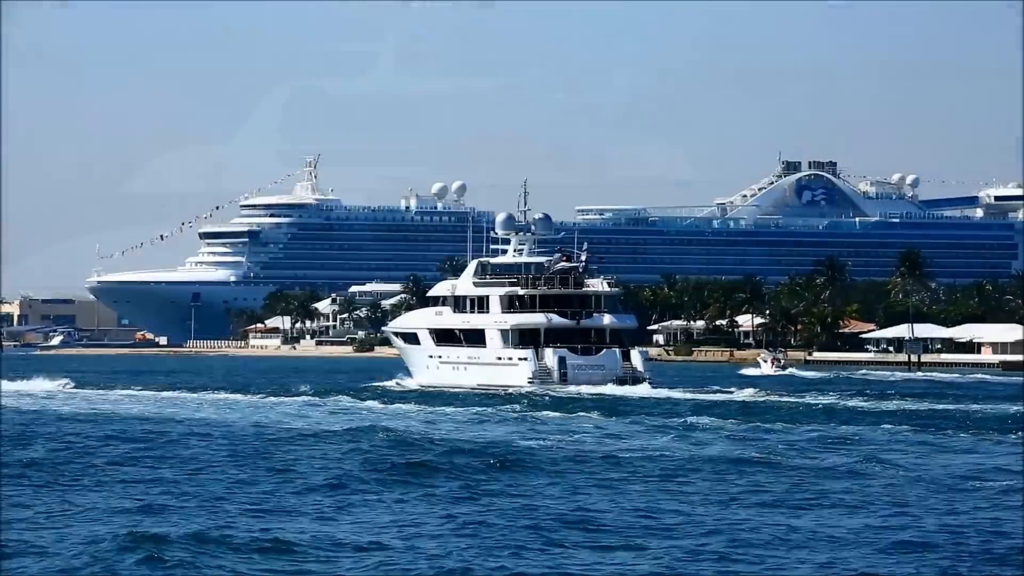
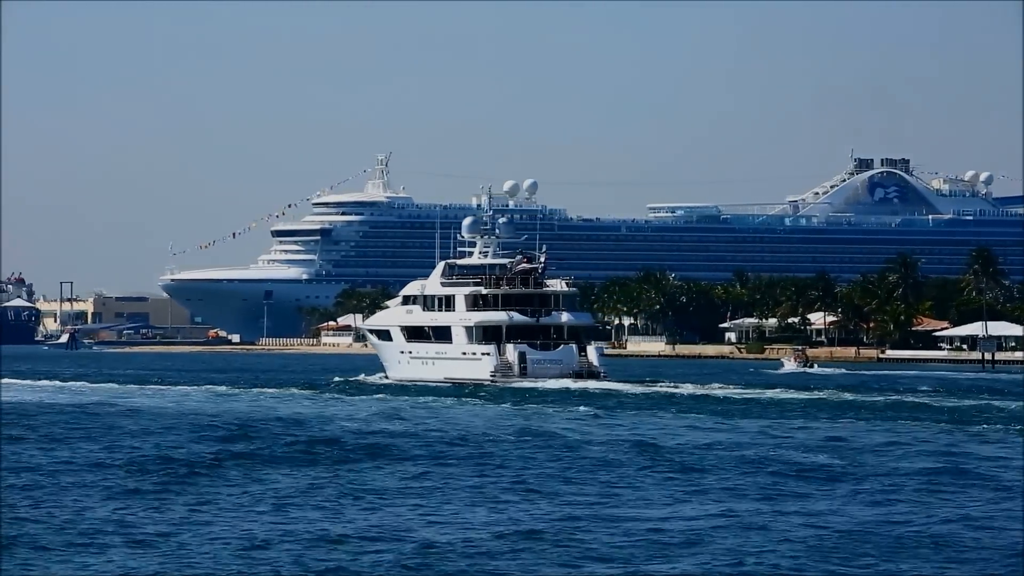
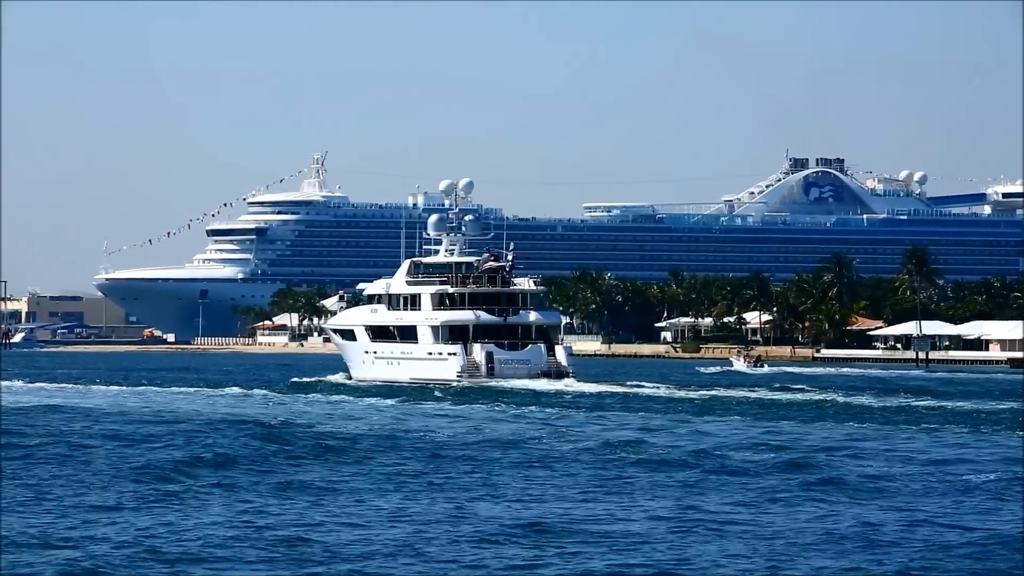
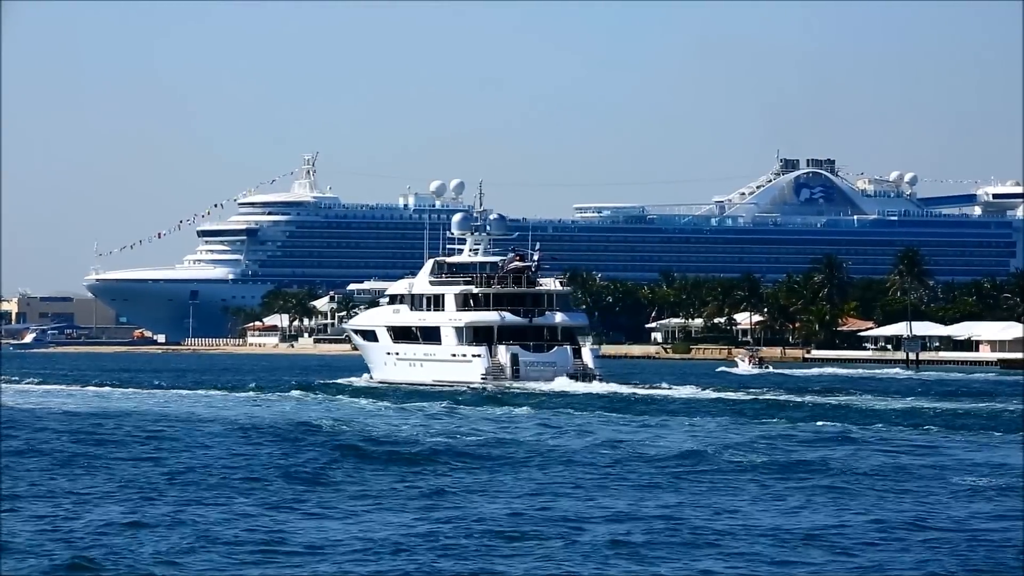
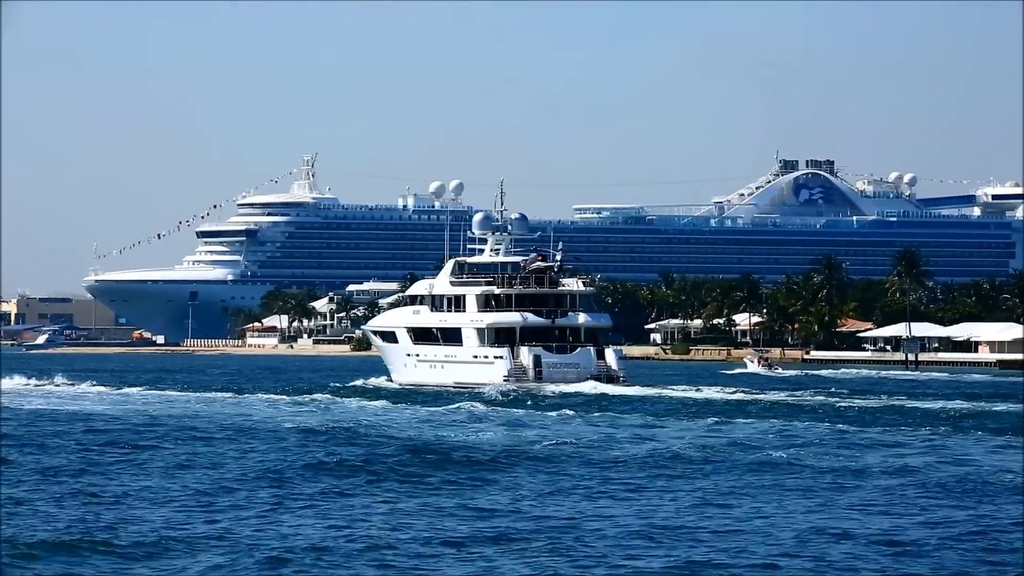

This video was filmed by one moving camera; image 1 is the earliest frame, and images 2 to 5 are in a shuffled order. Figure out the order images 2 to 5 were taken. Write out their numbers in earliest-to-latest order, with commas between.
5, 4, 3, 2
